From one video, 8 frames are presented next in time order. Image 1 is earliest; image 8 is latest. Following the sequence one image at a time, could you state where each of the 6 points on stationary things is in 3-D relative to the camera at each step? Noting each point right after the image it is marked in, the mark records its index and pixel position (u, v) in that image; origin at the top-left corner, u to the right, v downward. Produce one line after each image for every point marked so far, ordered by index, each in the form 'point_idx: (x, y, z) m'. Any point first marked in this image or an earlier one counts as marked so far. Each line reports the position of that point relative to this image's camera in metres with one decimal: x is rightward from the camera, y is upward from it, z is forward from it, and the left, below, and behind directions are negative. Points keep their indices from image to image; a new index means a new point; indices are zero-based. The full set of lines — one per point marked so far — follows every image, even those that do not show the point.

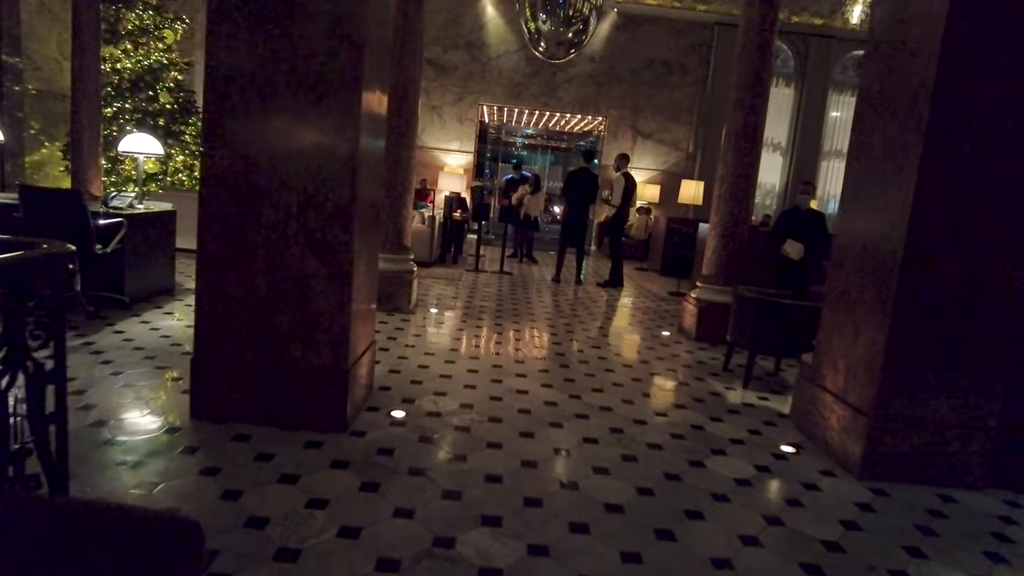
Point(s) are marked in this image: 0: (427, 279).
0: (-1.1, +0.1, +8.7) m
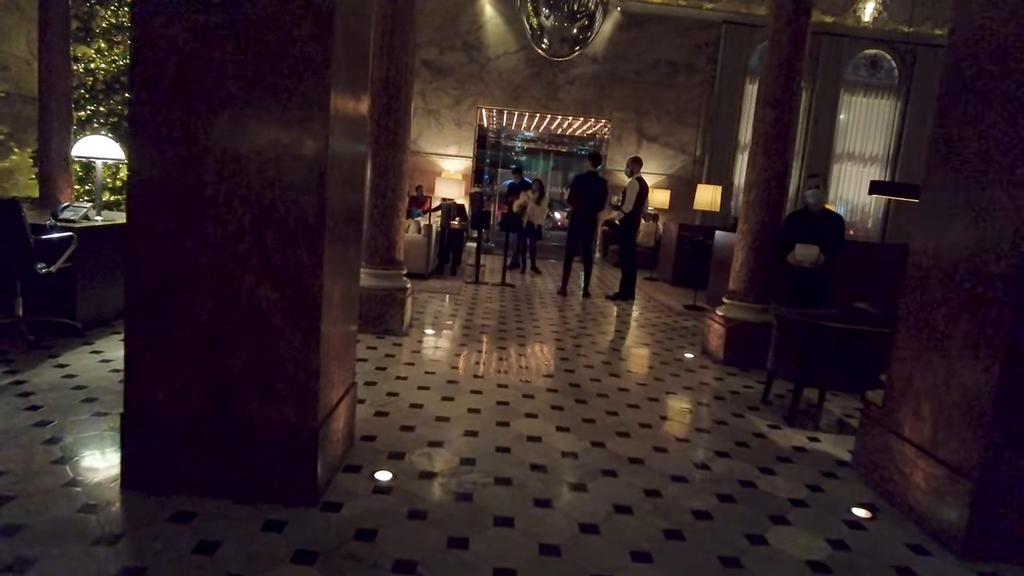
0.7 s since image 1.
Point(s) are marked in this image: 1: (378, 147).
0: (-1.1, 0.0, +8.0) m
1: (-1.1, +1.2, +5.3) m
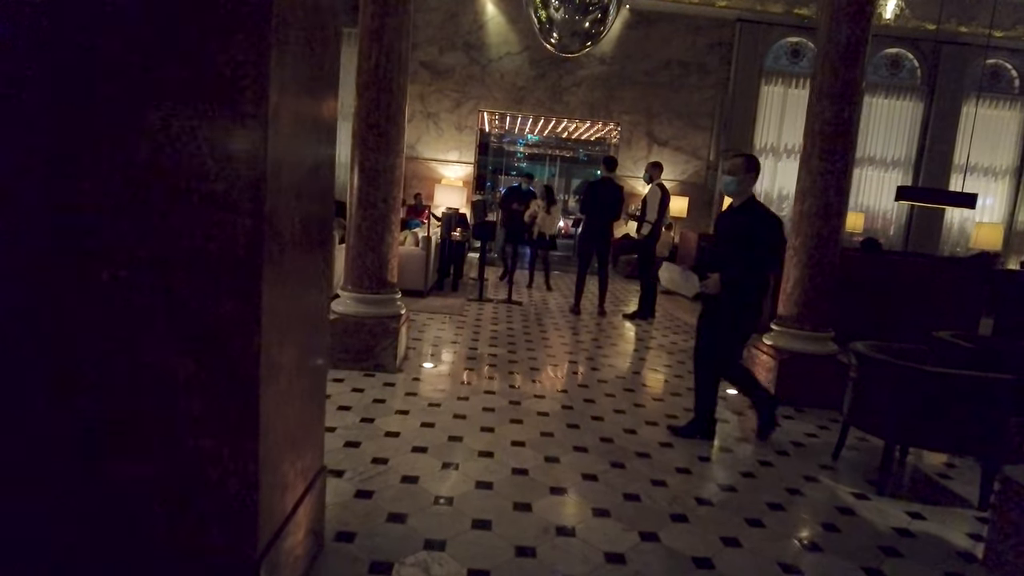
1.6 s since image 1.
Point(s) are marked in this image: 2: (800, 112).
0: (-1.0, -0.3, +7.2) m
1: (-1.0, +1.0, +4.5) m
2: (+6.7, +4.1, +15.0) m
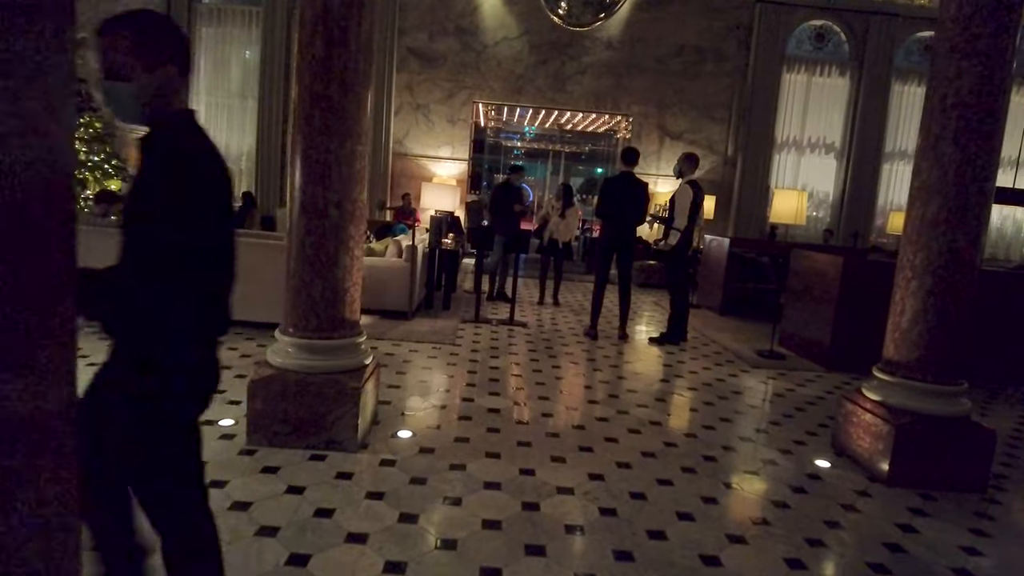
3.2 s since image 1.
0: (-1.0, -0.5, +5.8) m
1: (-1.0, +0.7, +3.1) m
2: (+6.6, +3.9, +13.7) m
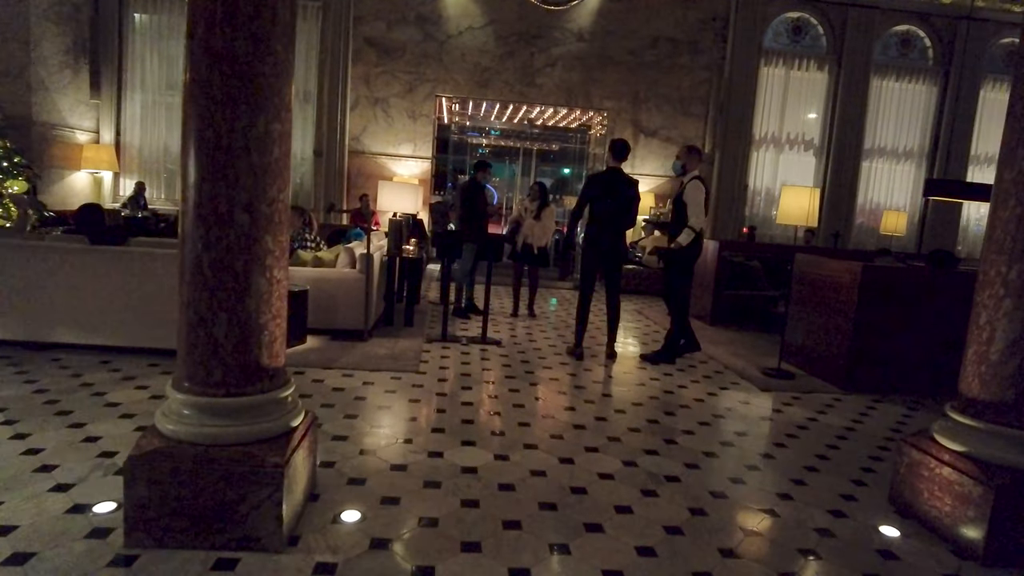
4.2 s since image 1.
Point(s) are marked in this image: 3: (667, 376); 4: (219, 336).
0: (-1.2, -0.6, +4.9) m
1: (-1.0, +0.6, +2.2) m
2: (+5.9, +3.9, +13.2) m
3: (+1.3, -0.8, +5.6) m
4: (-1.0, -0.2, +2.3) m
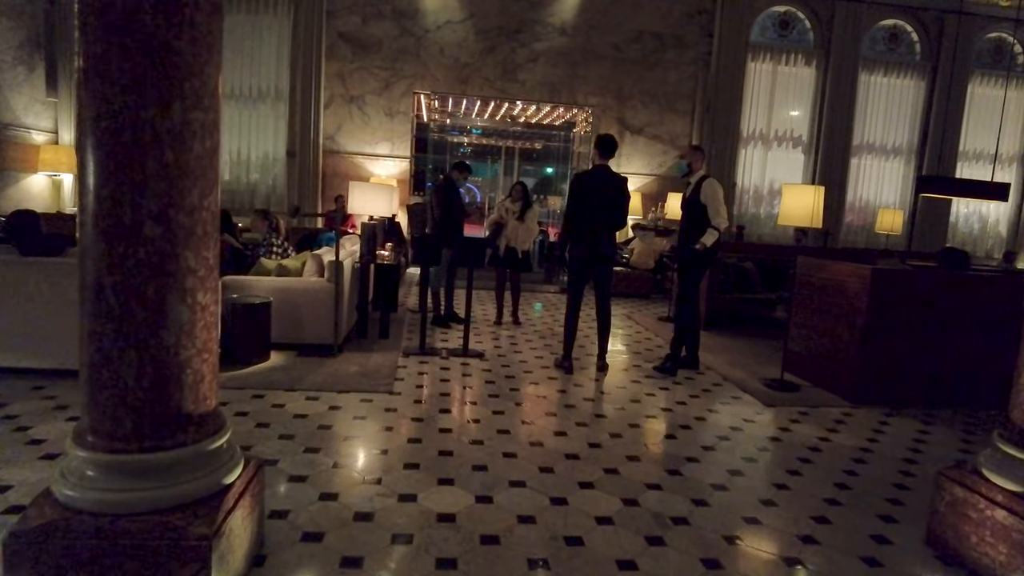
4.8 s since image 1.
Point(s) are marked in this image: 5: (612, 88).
0: (-1.3, -0.7, +4.4) m
1: (-1.1, +0.5, +1.8) m
2: (+5.6, +3.9, +12.9) m
3: (+1.2, -0.8, +5.2) m
4: (-1.1, -0.3, +1.8) m
5: (+1.9, +3.8, +12.3) m
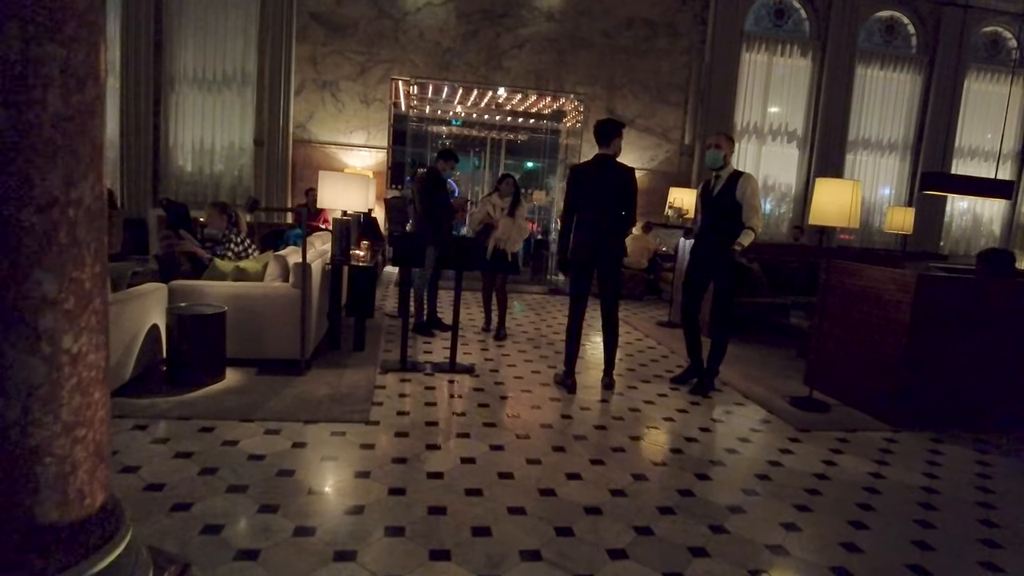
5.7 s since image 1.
0: (-1.3, -0.8, +3.7) m
1: (-1.0, +0.5, +1.1) m
2: (+5.3, +3.9, +12.4) m
3: (+1.2, -0.9, +4.6) m
4: (-1.0, -0.3, +1.1) m
5: (+1.6, +3.8, +11.7) m
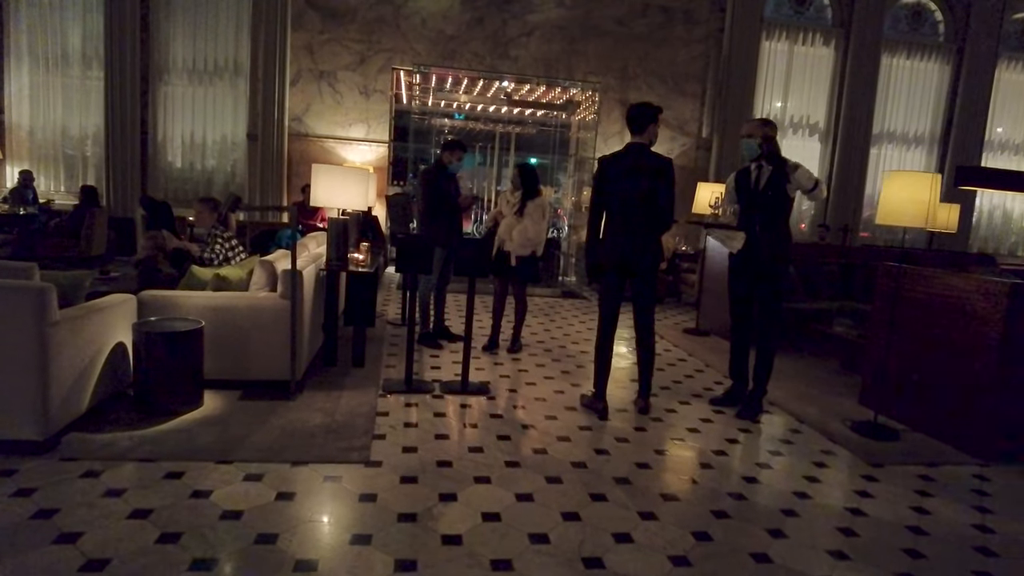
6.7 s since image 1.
0: (-1.1, -0.8, +3.1) m
1: (-0.9, +0.4, +0.4) m
2: (+5.4, +3.9, +11.7) m
3: (+1.3, -0.9, +4.0) m
4: (-0.9, -0.4, +0.5) m
5: (+1.8, +3.8, +11.0) m
